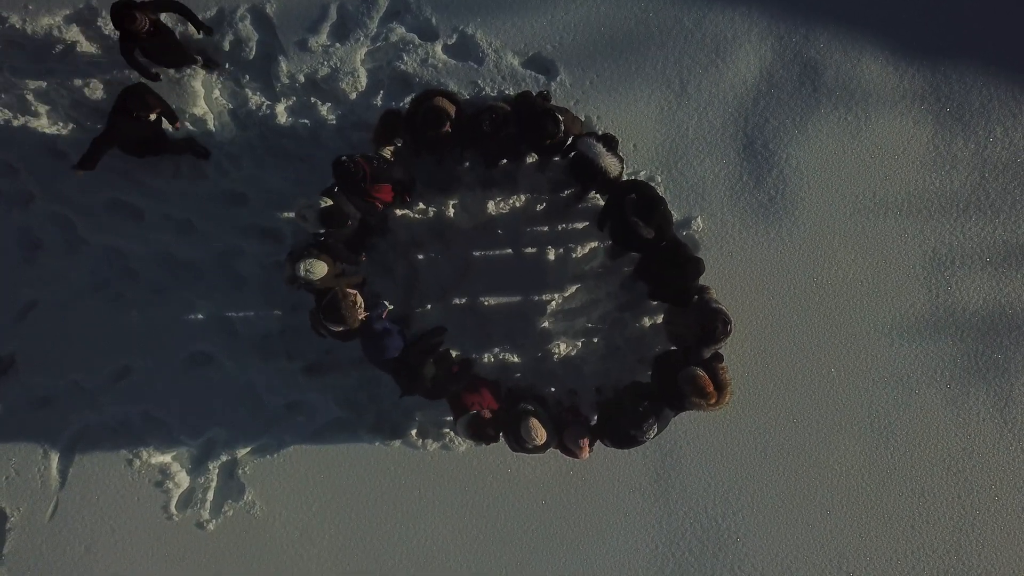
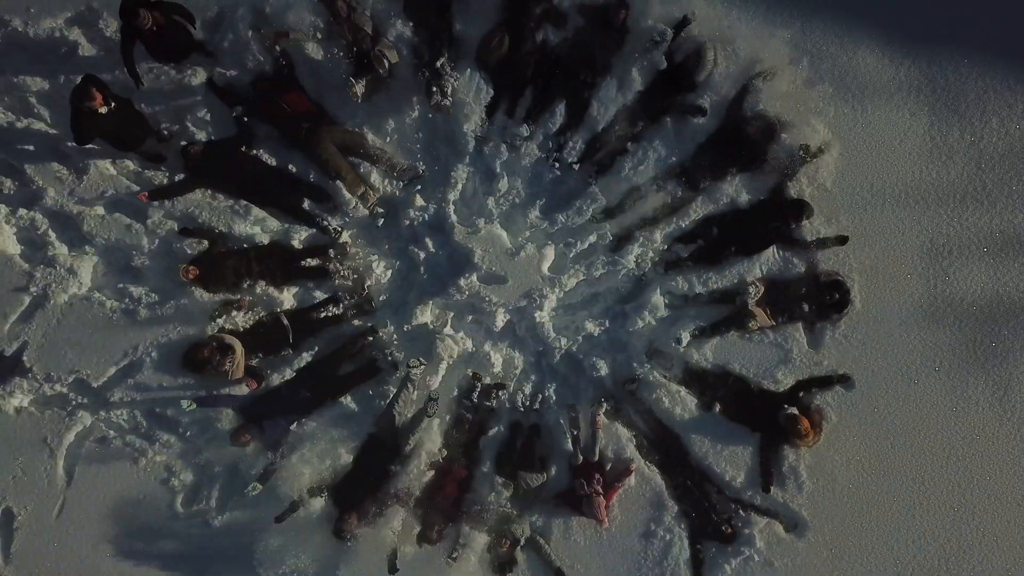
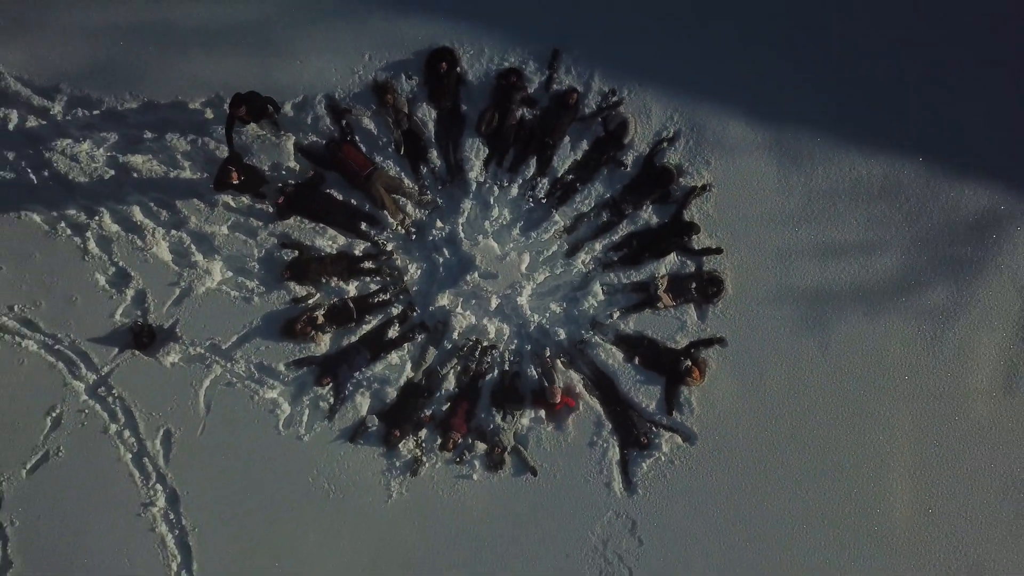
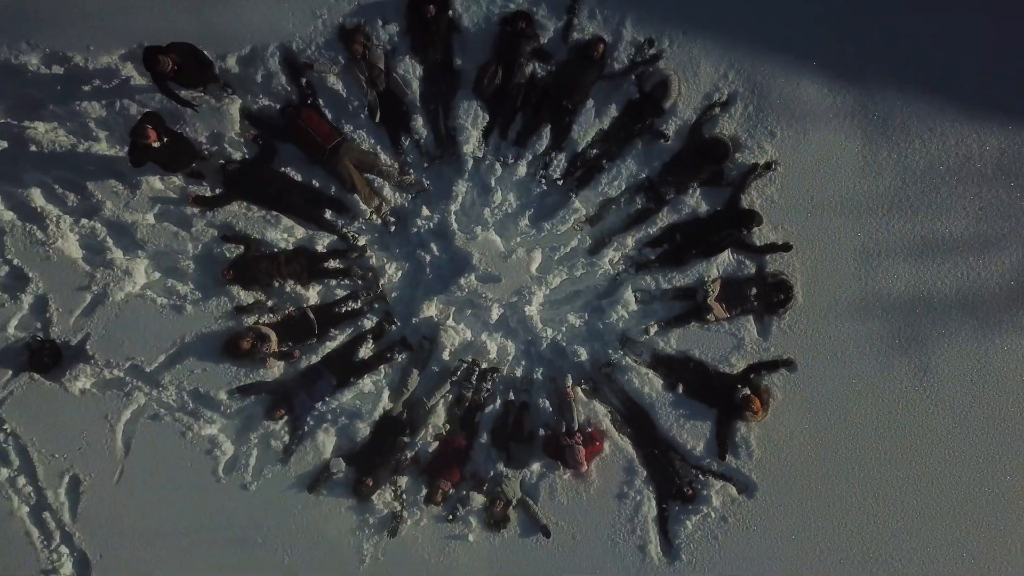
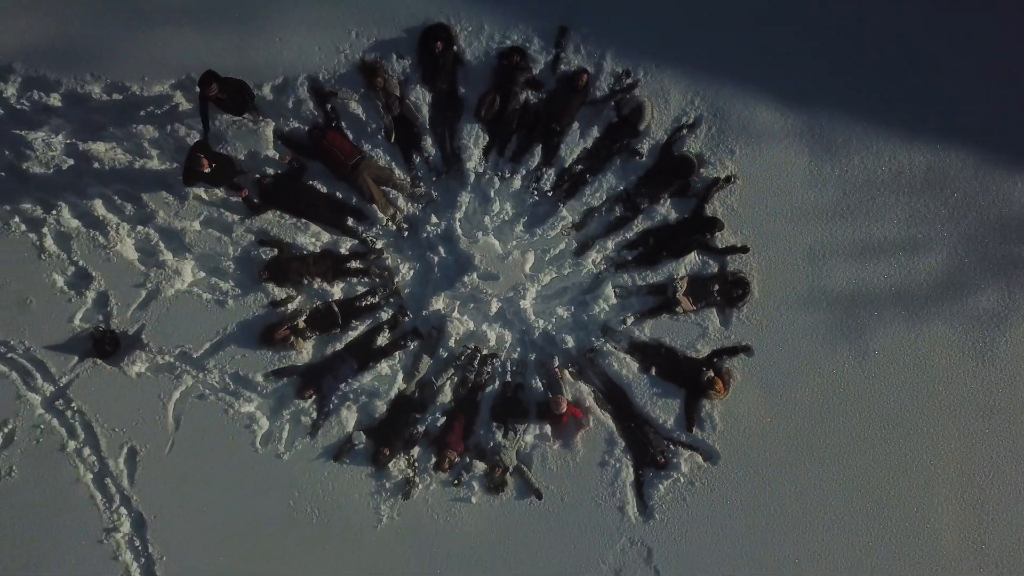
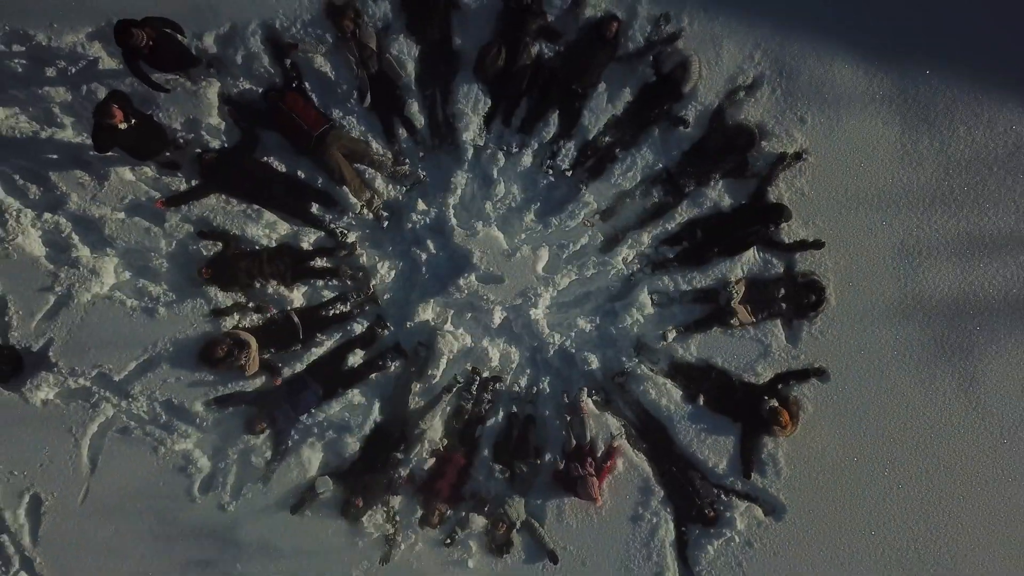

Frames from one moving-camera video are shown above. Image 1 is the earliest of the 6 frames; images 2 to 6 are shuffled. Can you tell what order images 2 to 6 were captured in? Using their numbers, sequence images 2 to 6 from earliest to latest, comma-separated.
2, 6, 4, 5, 3
